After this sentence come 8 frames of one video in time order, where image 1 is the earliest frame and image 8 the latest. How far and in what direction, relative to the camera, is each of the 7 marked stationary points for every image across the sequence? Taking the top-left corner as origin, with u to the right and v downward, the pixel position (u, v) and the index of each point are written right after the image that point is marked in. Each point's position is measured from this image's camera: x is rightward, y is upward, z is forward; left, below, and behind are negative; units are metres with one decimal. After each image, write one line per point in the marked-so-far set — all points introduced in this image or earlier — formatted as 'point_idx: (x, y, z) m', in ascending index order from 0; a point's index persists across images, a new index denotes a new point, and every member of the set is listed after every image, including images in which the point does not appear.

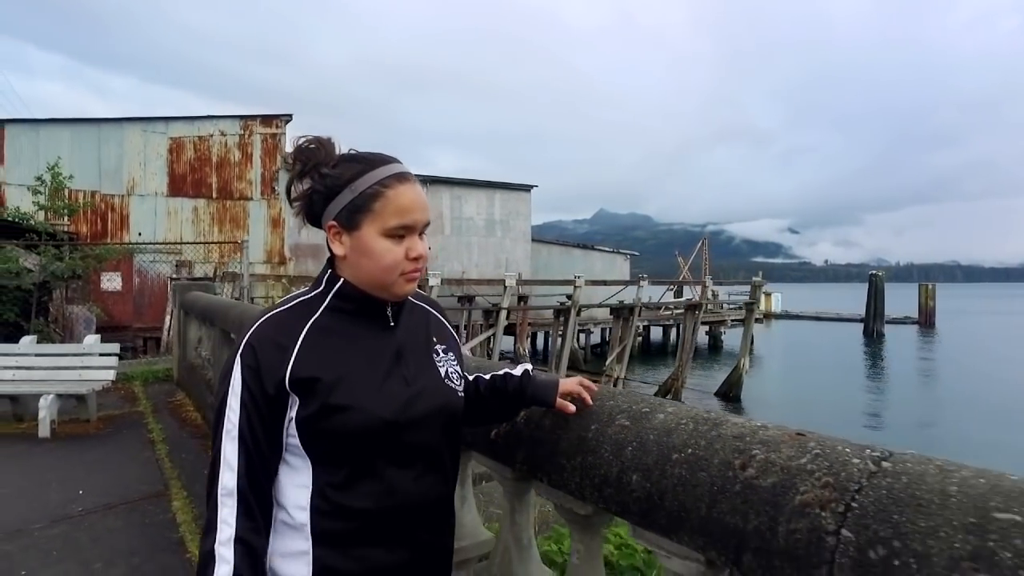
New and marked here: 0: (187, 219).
0: (-8.2, +1.8, +16.6) m
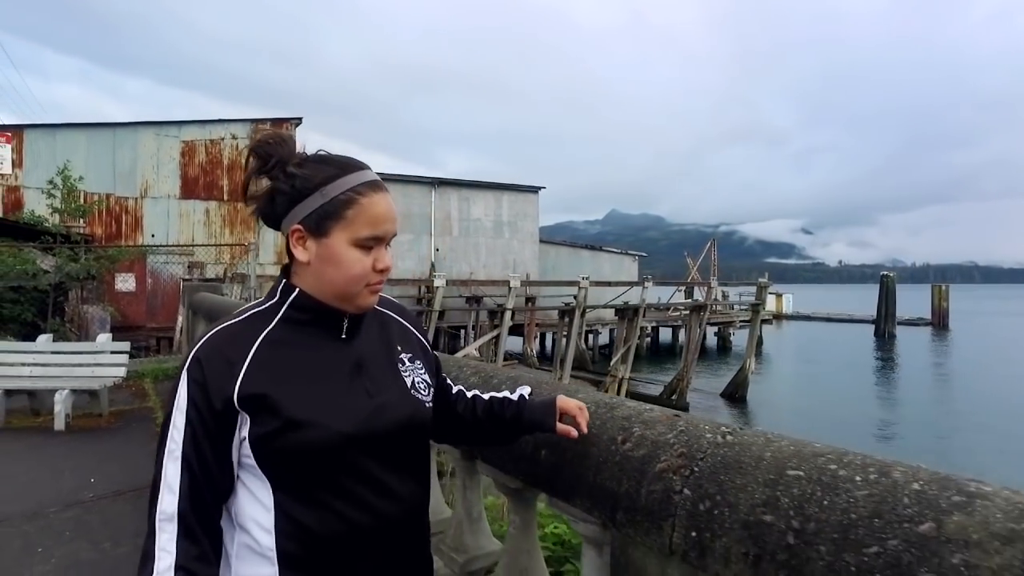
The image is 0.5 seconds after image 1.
0: (-8.0, +1.7, +17.0) m
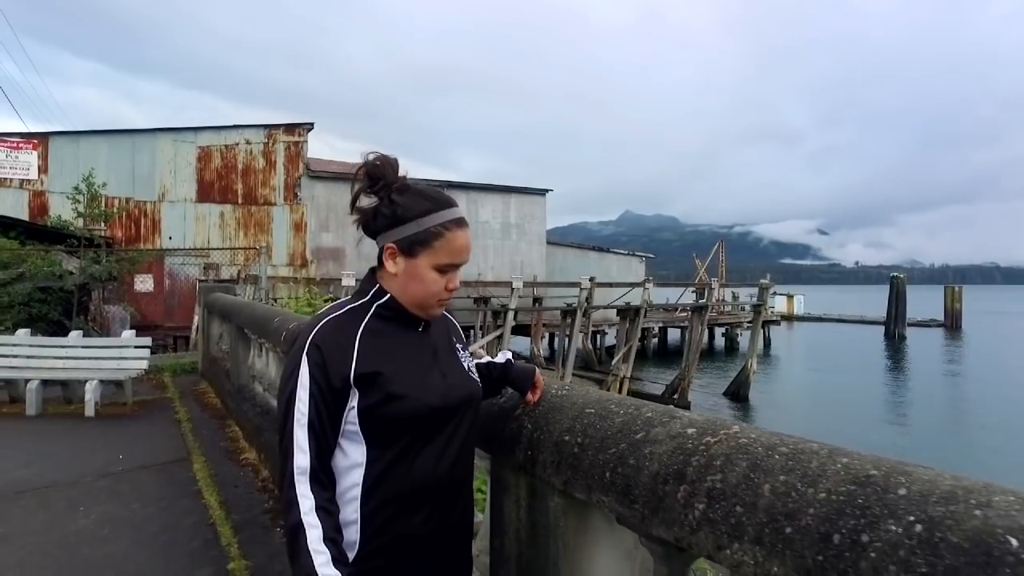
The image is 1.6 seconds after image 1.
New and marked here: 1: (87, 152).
0: (-8.0, +1.7, +17.7) m
1: (-11.0, +3.5, +17.1) m
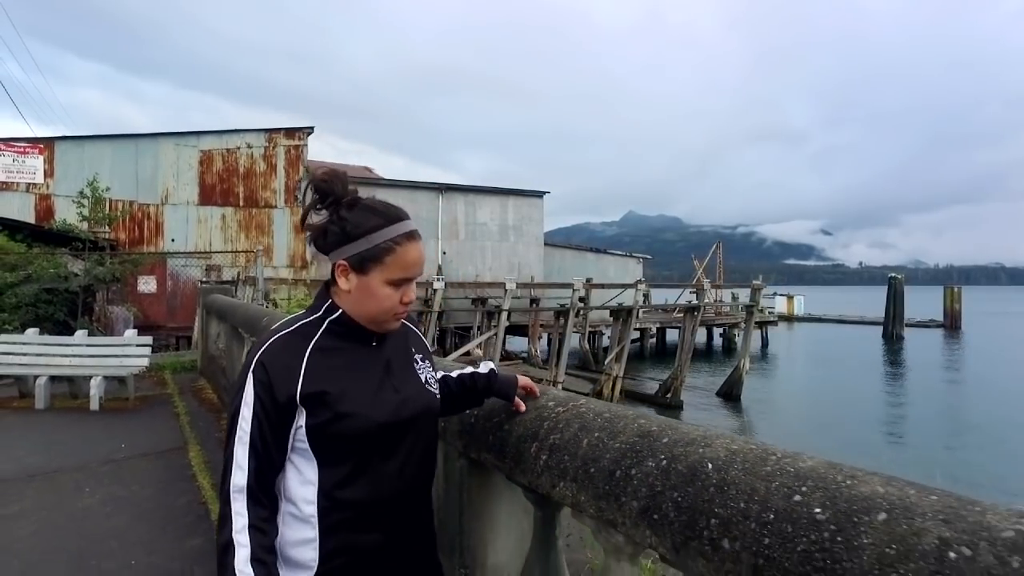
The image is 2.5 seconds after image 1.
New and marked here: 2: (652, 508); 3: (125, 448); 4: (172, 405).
0: (-8.1, +1.7, +18.1) m
1: (-11.1, +3.5, +17.6) m
2: (+0.2, -0.4, +1.2) m
3: (-2.8, -1.2, +4.9) m
4: (-3.3, -1.1, +6.4) m
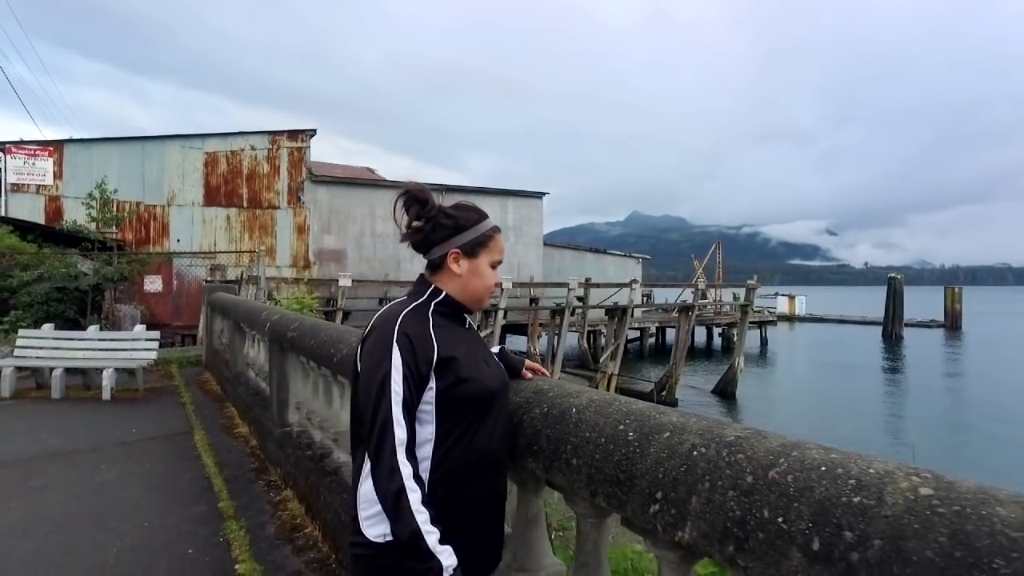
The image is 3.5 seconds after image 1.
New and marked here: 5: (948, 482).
0: (-8.2, +1.7, +18.6) m
1: (-11.2, +3.5, +18.1) m
2: (+0.1, -0.4, +1.6) m
3: (-3.0, -1.2, +5.3) m
4: (-3.4, -1.1, +6.9) m
5: (+0.6, -0.3, +0.9) m
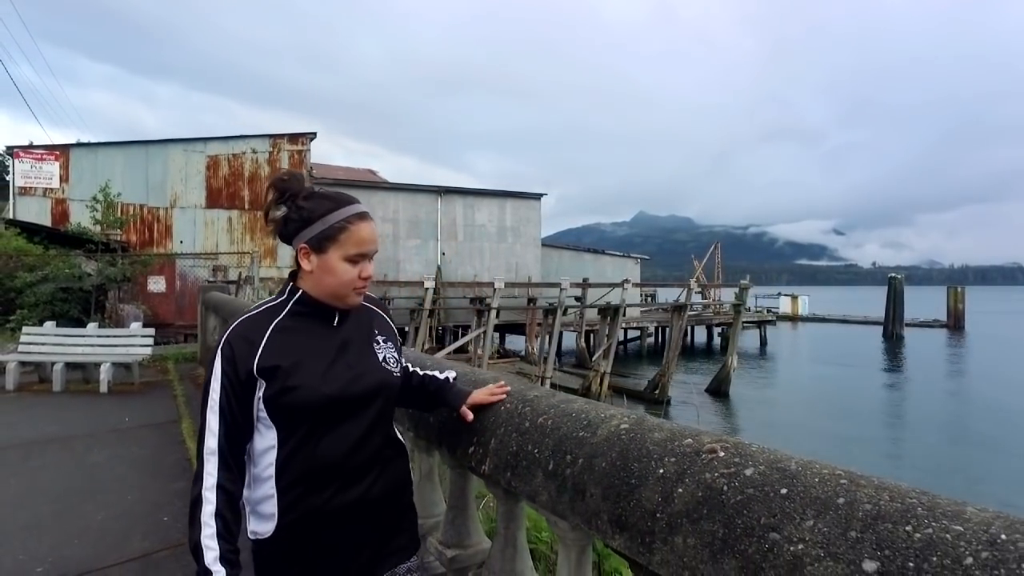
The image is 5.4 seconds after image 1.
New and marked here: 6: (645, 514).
0: (-8.4, +1.7, +19.1) m
1: (-11.4, +3.5, +18.6) m
2: (-0.3, -0.4, +2.0) m
3: (-3.3, -1.2, +5.7) m
4: (-3.7, -1.1, +7.3) m
5: (+0.3, -0.3, +1.3) m
6: (+0.2, -0.4, +1.1) m
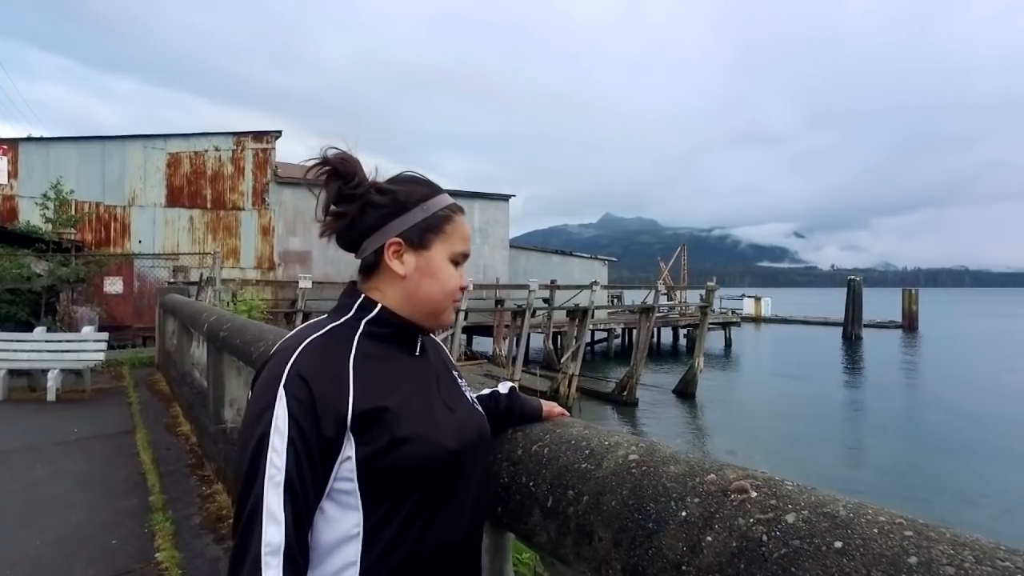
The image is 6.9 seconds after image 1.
0: (-9.3, +1.7, +18.5) m
1: (-12.3, +3.5, +17.8) m
2: (-0.3, -0.4, +1.8) m
3: (-3.5, -1.2, +5.4) m
4: (-4.0, -1.1, +7.0) m
5: (+0.3, -0.3, +1.2) m
6: (+0.2, -0.4, +1.0) m
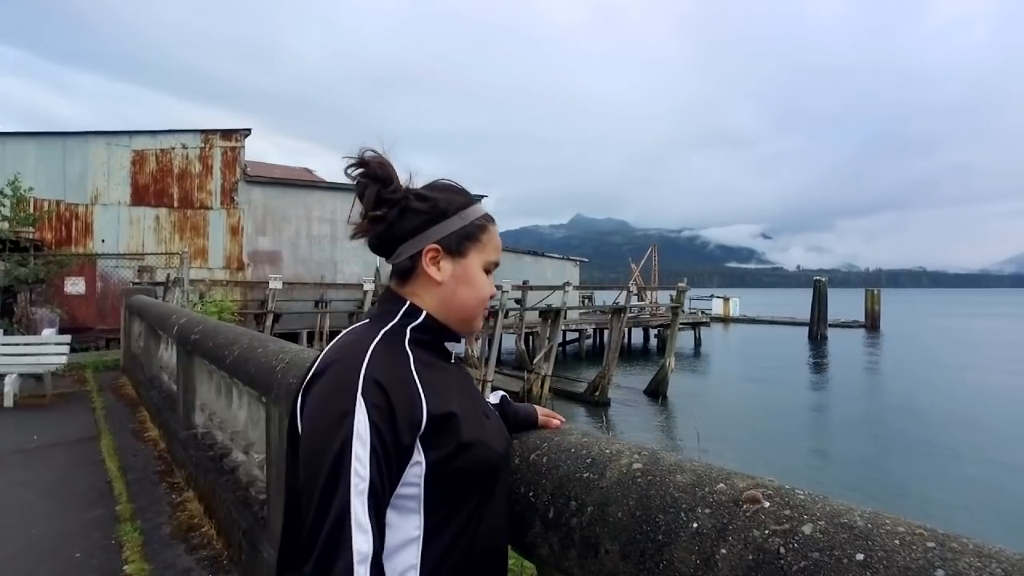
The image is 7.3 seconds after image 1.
0: (-10.0, +1.7, +18.0) m
1: (-13.0, +3.5, +17.3) m
2: (-0.4, -0.4, +1.8) m
3: (-3.7, -1.2, +5.2) m
4: (-4.3, -1.1, +6.7) m
5: (+0.3, -0.3, +1.1) m
6: (+0.2, -0.4, +0.9) m
